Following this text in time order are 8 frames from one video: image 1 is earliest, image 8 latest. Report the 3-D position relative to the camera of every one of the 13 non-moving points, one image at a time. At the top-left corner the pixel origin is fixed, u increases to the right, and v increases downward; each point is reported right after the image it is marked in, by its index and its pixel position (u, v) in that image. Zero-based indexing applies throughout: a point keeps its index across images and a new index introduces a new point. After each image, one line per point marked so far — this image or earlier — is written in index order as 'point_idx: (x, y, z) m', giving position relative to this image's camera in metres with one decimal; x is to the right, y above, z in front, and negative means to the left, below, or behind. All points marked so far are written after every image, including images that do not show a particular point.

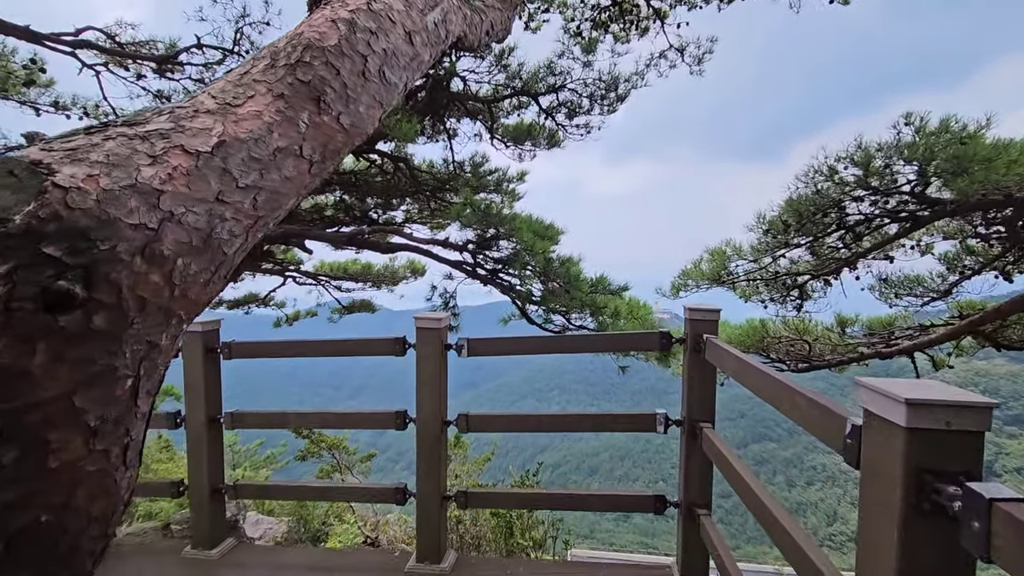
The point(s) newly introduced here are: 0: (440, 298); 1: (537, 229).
0: (-0.6, -0.1, +4.5) m
1: (+0.2, +0.4, +3.7) m
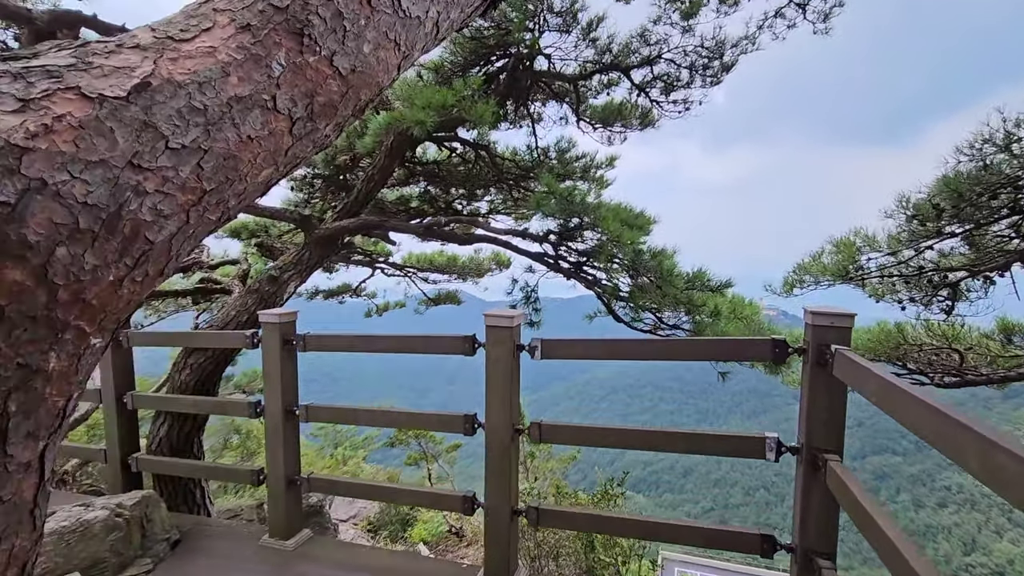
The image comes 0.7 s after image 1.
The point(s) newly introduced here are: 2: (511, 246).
0: (+0.1, 0.0, +4.3) m
1: (+0.7, +0.5, +3.4) m
2: (0.0, +0.3, +3.9) m
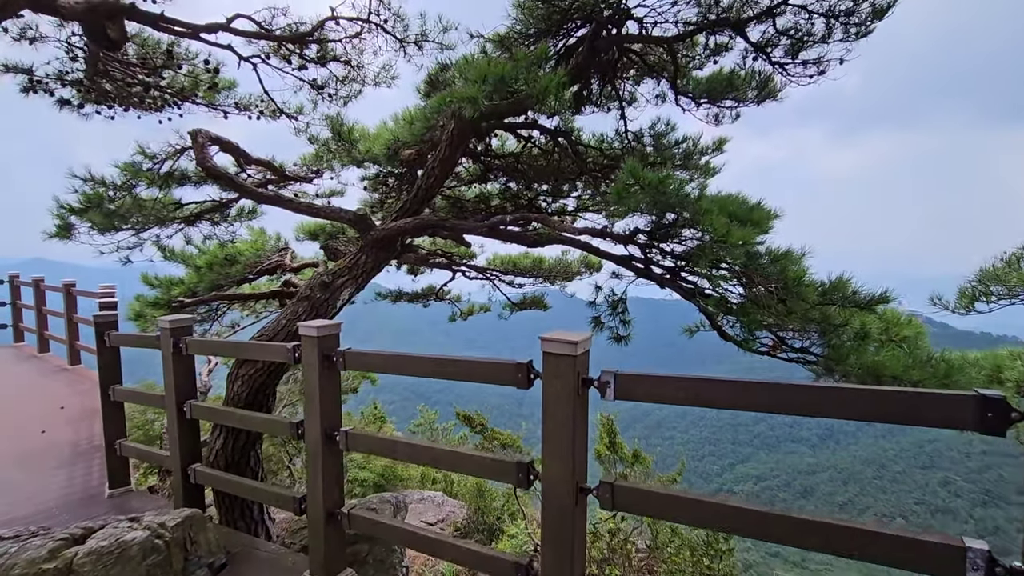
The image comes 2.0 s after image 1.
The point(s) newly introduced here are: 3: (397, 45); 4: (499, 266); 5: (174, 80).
0: (+0.7, -0.1, +3.7) m
1: (+1.2, +0.4, +2.6) m
2: (+0.5, +0.3, +3.3) m
3: (-0.8, +1.6, +3.4) m
4: (-0.2, +0.3, +6.2) m
5: (-2.4, +1.5, +3.7) m
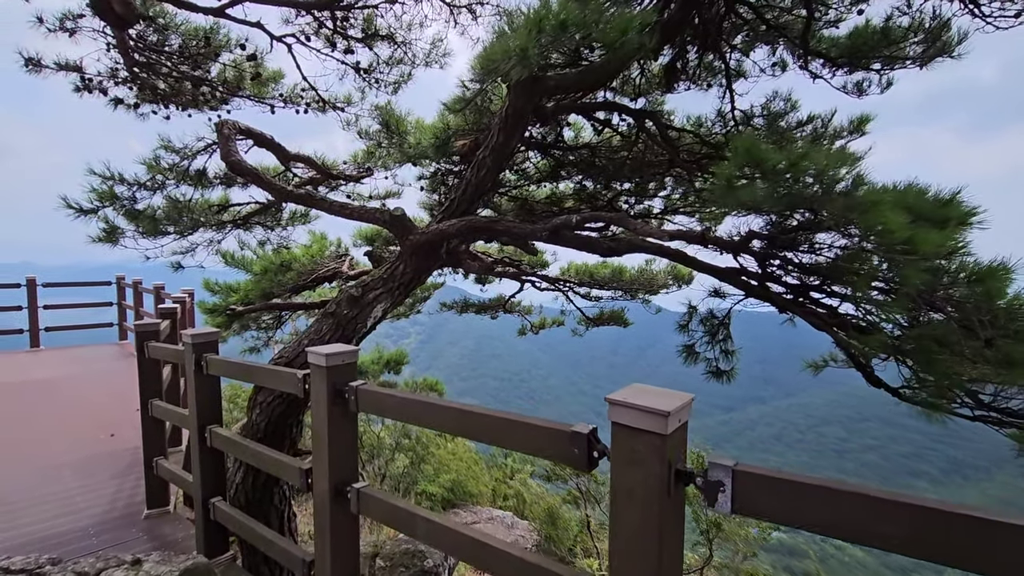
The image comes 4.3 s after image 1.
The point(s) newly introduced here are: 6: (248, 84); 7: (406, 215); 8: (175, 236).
0: (+1.1, -0.2, +2.9) m
1: (+1.4, +0.3, +1.8) m
2: (+0.9, +0.1, +2.6) m
3: (-0.4, +1.5, +2.9) m
4: (+0.6, +0.1, +5.5) m
5: (-1.9, +1.4, +3.4) m
6: (-1.8, +1.4, +3.5) m
7: (-0.6, +0.4, +3.0) m
8: (-2.5, +0.4, +3.7) m
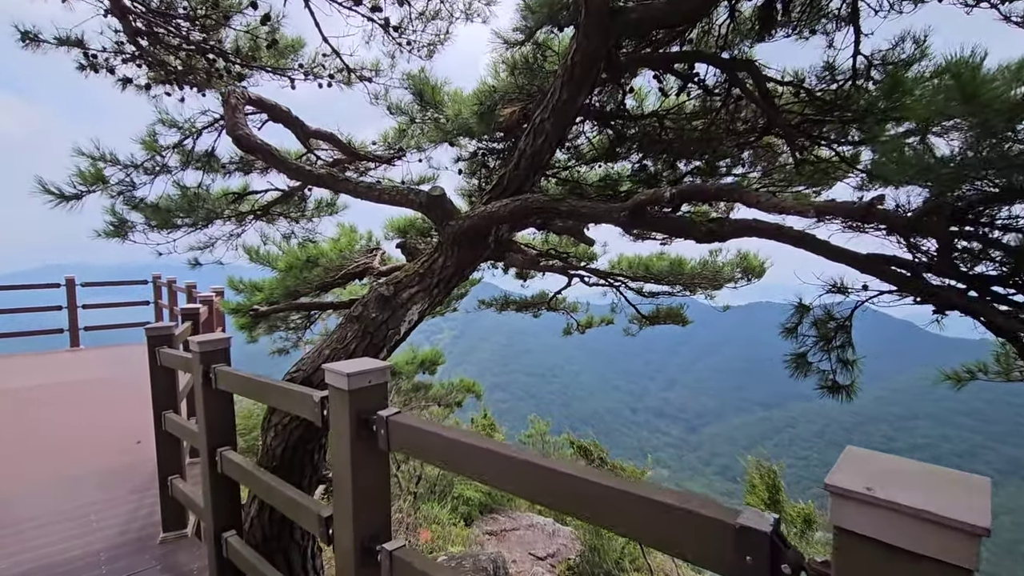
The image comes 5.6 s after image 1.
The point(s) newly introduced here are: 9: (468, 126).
0: (+1.4, -0.2, +2.3) m
1: (+1.6, +0.3, +1.2) m
2: (+1.2, +0.2, +2.0) m
3: (-0.1, +1.5, +2.4) m
4: (+1.1, +0.2, +5.0) m
5: (-1.6, +1.4, +3.0) m
6: (-1.5, +1.4, +3.1) m
7: (-0.3, +0.4, +2.5) m
8: (-2.1, +0.4, +3.4) m
9: (-0.2, +0.9, +2.8) m
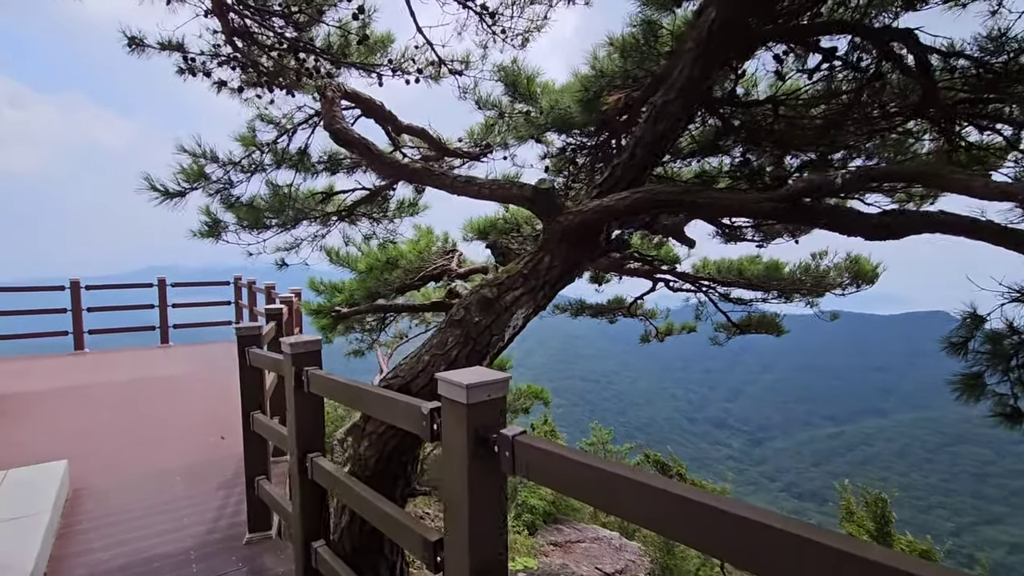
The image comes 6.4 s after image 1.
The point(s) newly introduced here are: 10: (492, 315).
0: (+1.8, -0.2, +2.0) m
1: (+1.9, +0.3, +0.8) m
2: (+1.6, +0.1, +1.7) m
3: (+0.4, +1.5, +2.2) m
4: (+1.8, +0.1, +4.6) m
5: (-1.1, +1.4, +3.0) m
6: (-0.9, +1.4, +3.0) m
7: (+0.1, +0.4, +2.4) m
8: (-1.5, +0.4, +3.4) m
9: (+0.3, +0.9, +2.7) m
10: (-0.1, -0.1, +2.2) m
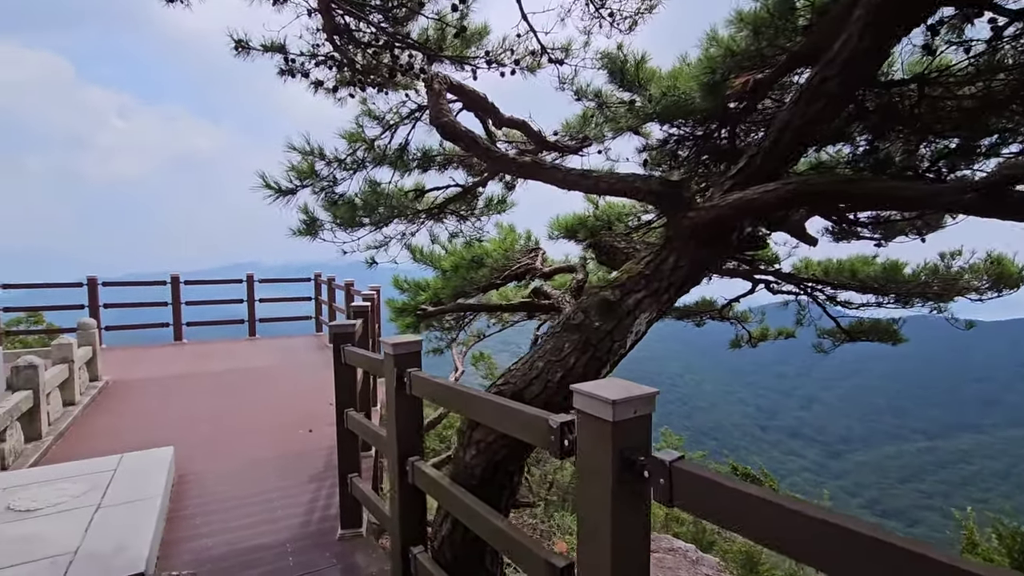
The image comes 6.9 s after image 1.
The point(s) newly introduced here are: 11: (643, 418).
0: (+2.2, -0.2, +1.6) m
1: (+2.2, +0.3, +0.4) m
2: (+2.0, +0.1, +1.3) m
3: (+0.8, +1.5, +1.9) m
4: (+2.6, +0.1, +4.2) m
5: (-0.5, +1.4, +2.9) m
6: (-0.4, +1.4, +3.0) m
7: (+0.6, +0.4, +2.2) m
8: (-0.9, +0.4, +3.4) m
9: (+0.8, +0.9, +2.4) m
10: (+0.4, -0.1, +2.1) m
11: (+0.3, -0.3, +1.2) m
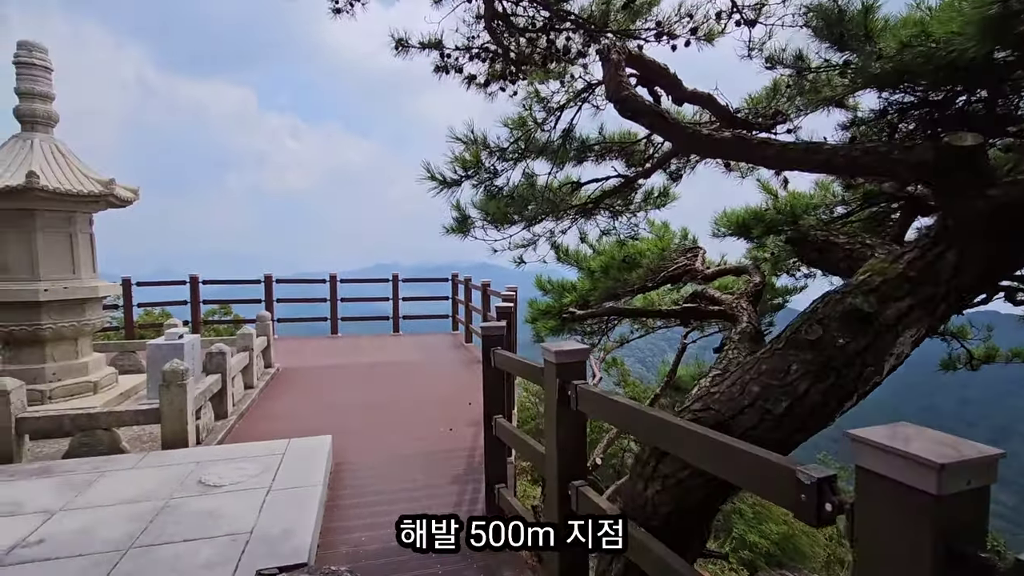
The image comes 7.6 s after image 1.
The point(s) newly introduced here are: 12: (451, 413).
0: (+2.7, -0.3, +0.7) m
1: (+2.4, +0.2, -0.4) m
2: (+2.4, +0.1, +0.5) m
3: (+1.5, +1.5, +1.4) m
4: (+3.6, 0.0, +3.2) m
5: (+0.4, +1.4, +2.7) m
6: (+0.5, +1.4, +2.7) m
7: (+1.3, +0.4, +1.7) m
8: (+0.1, +0.4, +3.2) m
9: (+1.5, +0.8, +1.9) m
10: (+1.0, -0.1, +1.6) m
11: (+0.7, -0.3, +0.8) m
12: (-0.7, -1.4, +5.6) m
